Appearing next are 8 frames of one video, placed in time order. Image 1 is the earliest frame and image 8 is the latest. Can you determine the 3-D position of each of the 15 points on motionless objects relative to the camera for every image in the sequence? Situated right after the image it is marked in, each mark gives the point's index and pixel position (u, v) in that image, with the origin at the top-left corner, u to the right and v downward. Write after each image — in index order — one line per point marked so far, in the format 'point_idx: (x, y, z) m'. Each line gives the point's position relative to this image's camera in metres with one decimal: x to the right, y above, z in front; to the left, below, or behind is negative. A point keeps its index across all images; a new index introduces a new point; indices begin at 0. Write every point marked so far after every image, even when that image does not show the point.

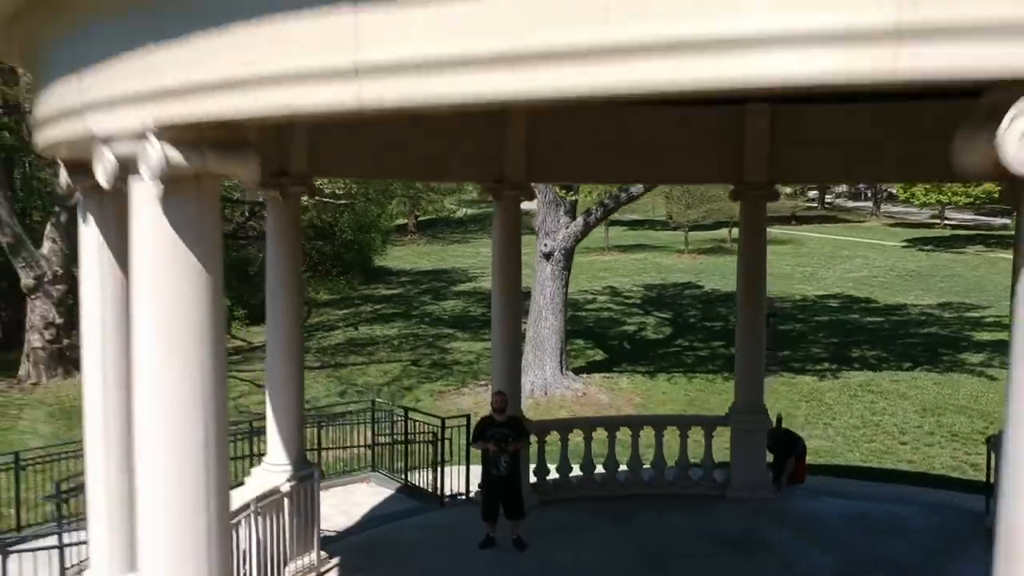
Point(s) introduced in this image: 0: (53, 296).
0: (-7.2, -0.1, +15.2) m
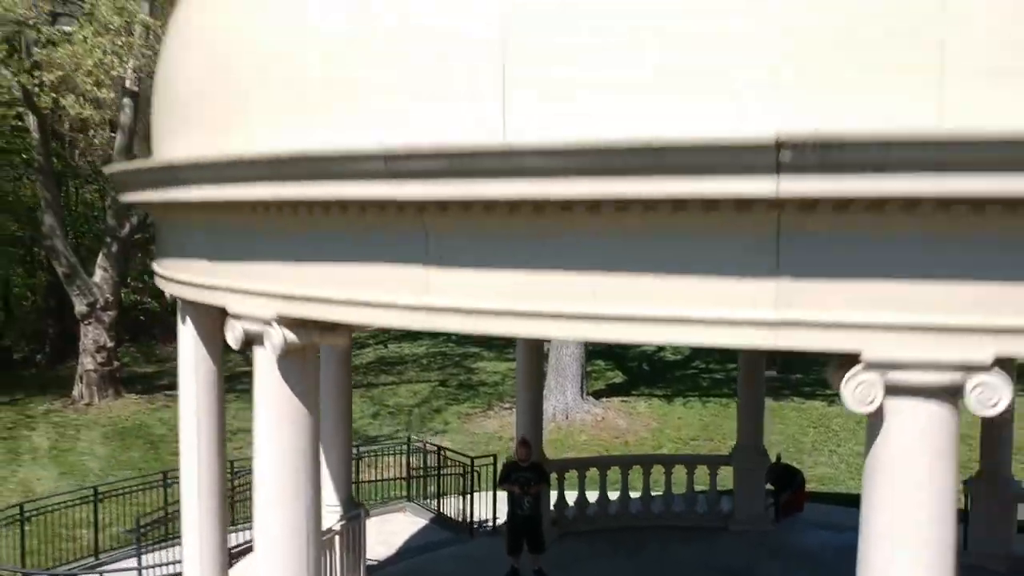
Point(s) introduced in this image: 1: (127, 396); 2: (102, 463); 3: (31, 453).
0: (-6.8, -0.5, +16.2) m
1: (-6.7, -1.9, +17.0) m
2: (-5.5, -2.4, +13.0) m
3: (-6.7, -2.3, +13.6) m
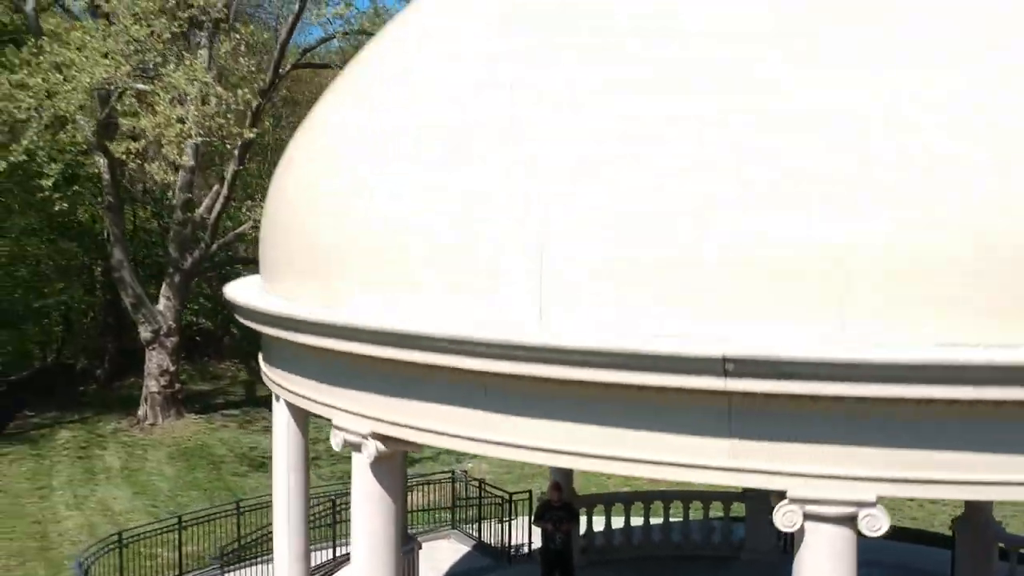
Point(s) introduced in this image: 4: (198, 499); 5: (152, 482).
0: (-6.2, -1.0, +17.5) m
1: (-6.1, -2.4, +18.3) m
2: (-5.0, -2.9, +14.2) m
3: (-6.2, -2.8, +14.9) m
4: (-4.4, -2.9, +13.5) m
5: (-5.3, -2.9, +14.3) m
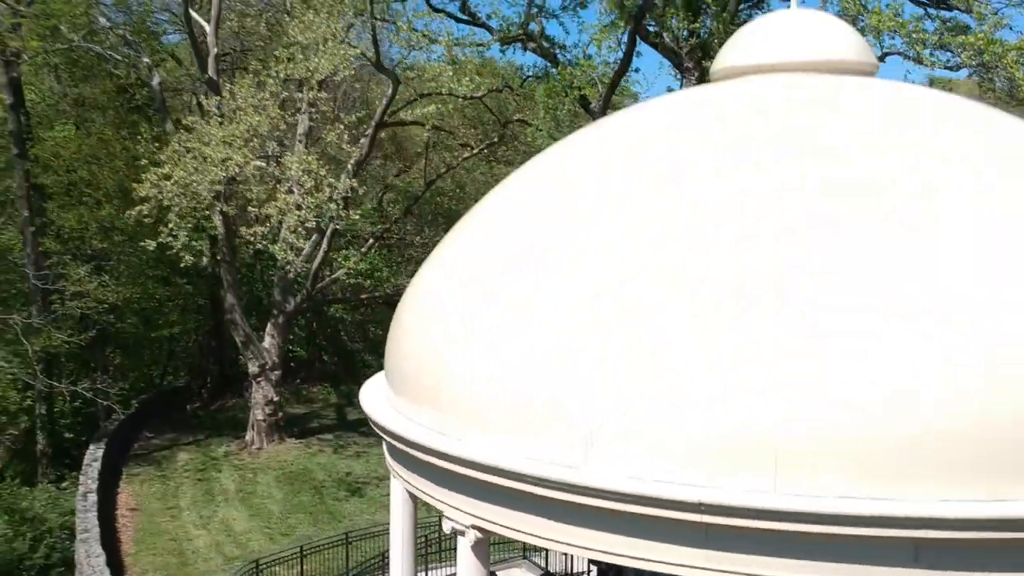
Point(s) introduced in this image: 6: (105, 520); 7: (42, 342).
0: (-4.9, -1.8, +19.7) m
1: (-4.7, -3.2, +20.5) m
2: (-3.9, -3.7, +16.4) m
3: (-5.0, -3.6, +17.1) m
4: (-3.3, -3.8, +15.7) m
5: (-4.2, -3.7, +16.5) m
6: (-6.5, -3.8, +15.6) m
7: (-8.3, -1.0, +17.2) m
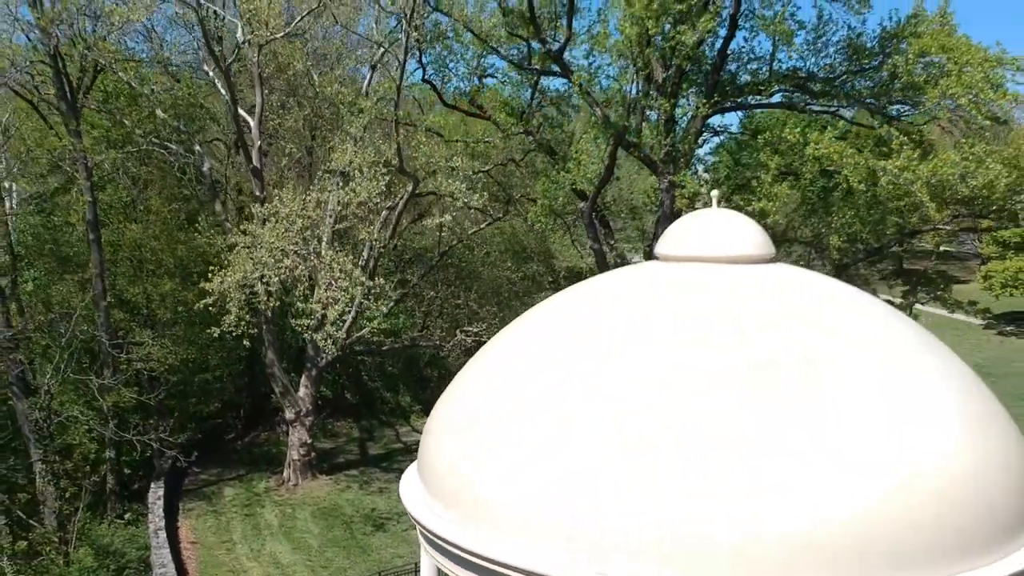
0: (-4.8, -3.2, +22.7) m
1: (-4.6, -4.5, +23.4) m
2: (-3.9, -5.0, +19.3) m
3: (-5.0, -5.0, +20.1) m
4: (-3.3, -5.1, +18.6) m
5: (-4.1, -5.0, +19.5) m
6: (-6.5, -5.1, +18.6) m
7: (-8.3, -2.3, +20.1) m
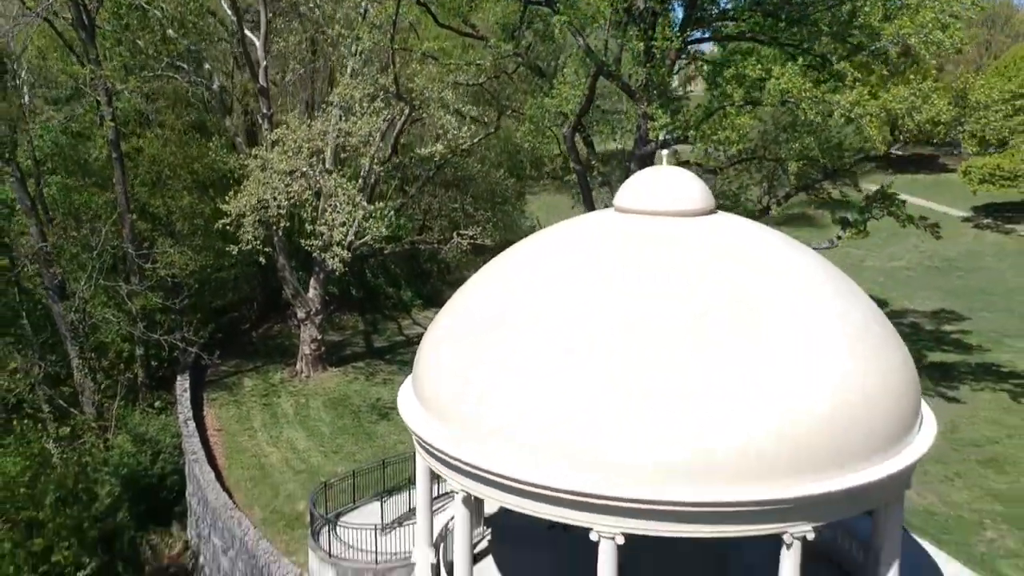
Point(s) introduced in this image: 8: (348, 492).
0: (-5.0, -0.9, +24.8) m
1: (-4.8, -2.1, +25.8) m
2: (-4.1, -3.1, +21.7) m
3: (-5.2, -3.0, +22.5) m
4: (-3.5, -3.3, +21.1) m
5: (-4.4, -3.1, +21.9) m
6: (-6.7, -3.3, +21.1) m
7: (-8.5, -0.4, +22.2) m
8: (-3.0, -3.8, +18.0) m
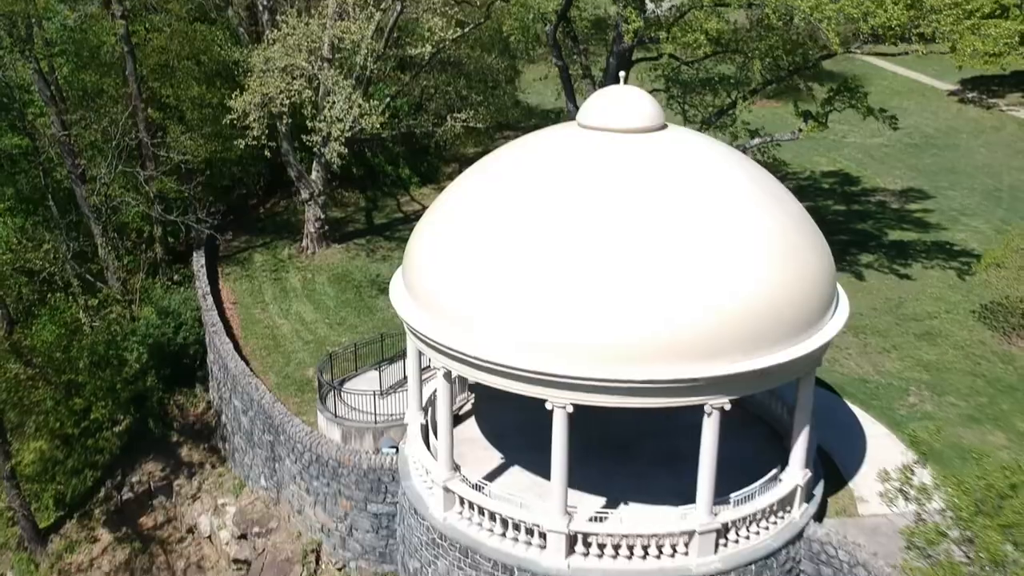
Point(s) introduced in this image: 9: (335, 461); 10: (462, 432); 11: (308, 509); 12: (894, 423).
0: (-5.3, +2.3, +26.8) m
1: (-5.1, +1.2, +27.9) m
2: (-4.4, -0.4, +24.0) m
3: (-5.5, -0.1, +24.7) m
4: (-3.9, -0.6, +23.4) m
5: (-4.7, -0.3, +24.2) m
6: (-7.0, -0.6, +23.4) m
7: (-8.8, +2.5, +24.1) m
8: (-3.4, -1.5, +20.4) m
9: (-3.1, -3.0, +16.8) m
10: (-0.8, -2.4, +16.0) m
11: (-3.7, -4.0, +17.8) m
12: (+7.2, -2.5, +18.3) m
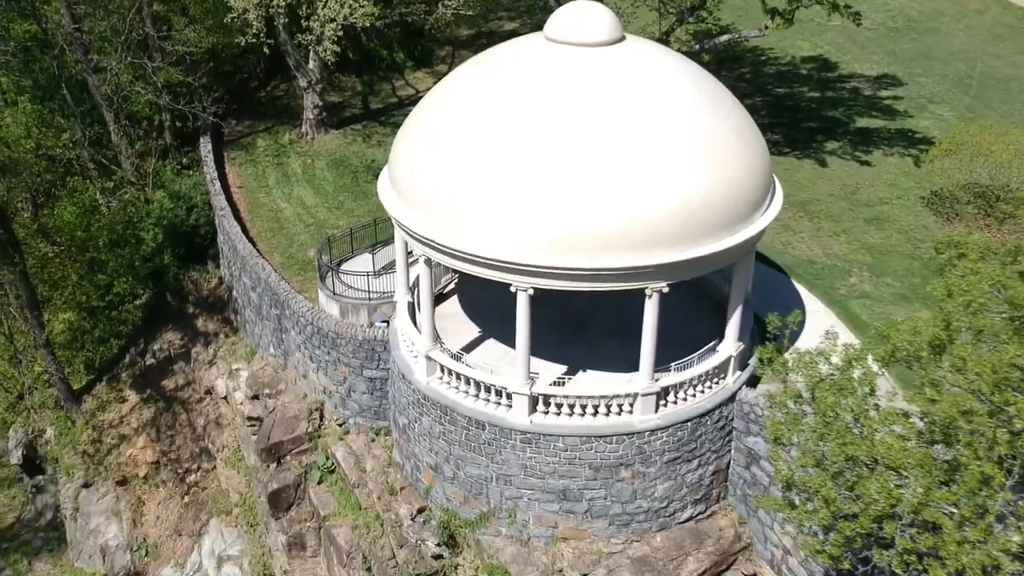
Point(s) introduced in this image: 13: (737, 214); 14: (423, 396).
0: (-5.7, +5.7, +28.3) m
1: (-5.5, +4.8, +29.6) m
2: (-4.8, +2.7, +25.9) m
3: (-5.9, +3.1, +26.6) m
4: (-4.3, +2.3, +25.3) m
5: (-5.1, +2.8, +26.1) m
6: (-7.4, +2.4, +25.3) m
7: (-9.2, +5.5, +25.7) m
8: (-3.8, +1.0, +22.5) m
9: (-3.5, -0.9, +19.2) m
10: (-1.3, -0.4, +18.3) m
11: (-4.2, -1.8, +20.3) m
12: (+6.7, -0.3, +20.5) m
13: (+3.6, +1.2, +15.6) m
14: (-1.5, -1.9, +16.7) m
